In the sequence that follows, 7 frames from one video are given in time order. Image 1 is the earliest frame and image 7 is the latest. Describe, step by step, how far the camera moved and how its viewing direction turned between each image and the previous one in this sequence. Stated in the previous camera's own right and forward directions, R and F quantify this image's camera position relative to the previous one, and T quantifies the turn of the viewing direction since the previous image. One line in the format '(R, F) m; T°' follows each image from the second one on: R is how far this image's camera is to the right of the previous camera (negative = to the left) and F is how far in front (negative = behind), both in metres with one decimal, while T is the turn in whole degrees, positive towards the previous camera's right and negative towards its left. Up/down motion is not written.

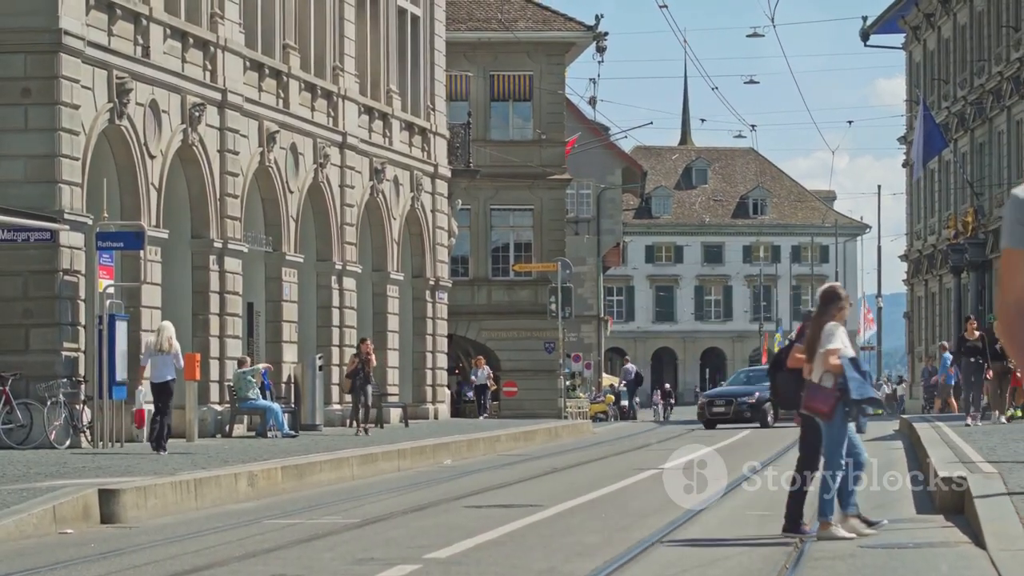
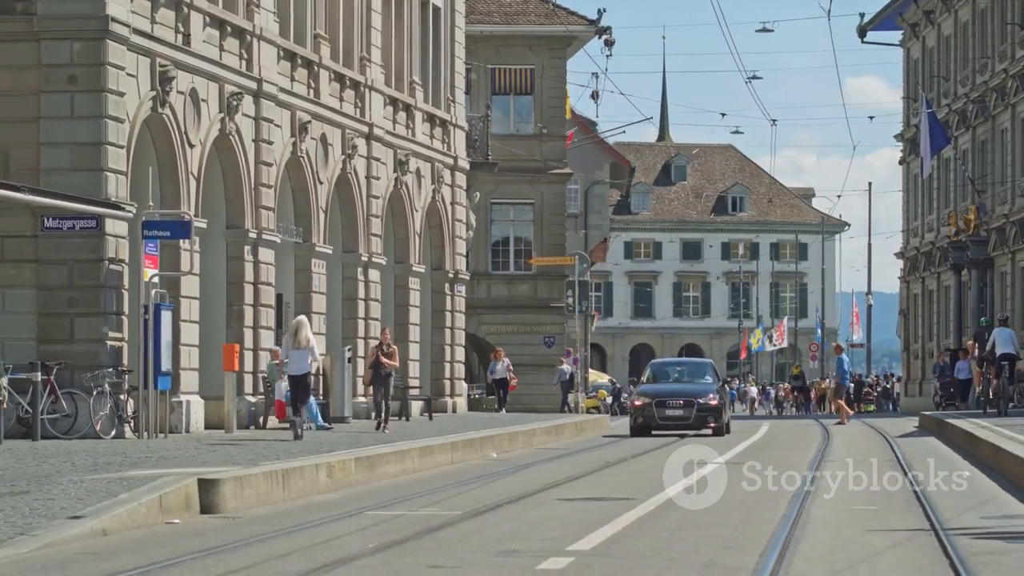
(-0.9, +0.2) m; +1°
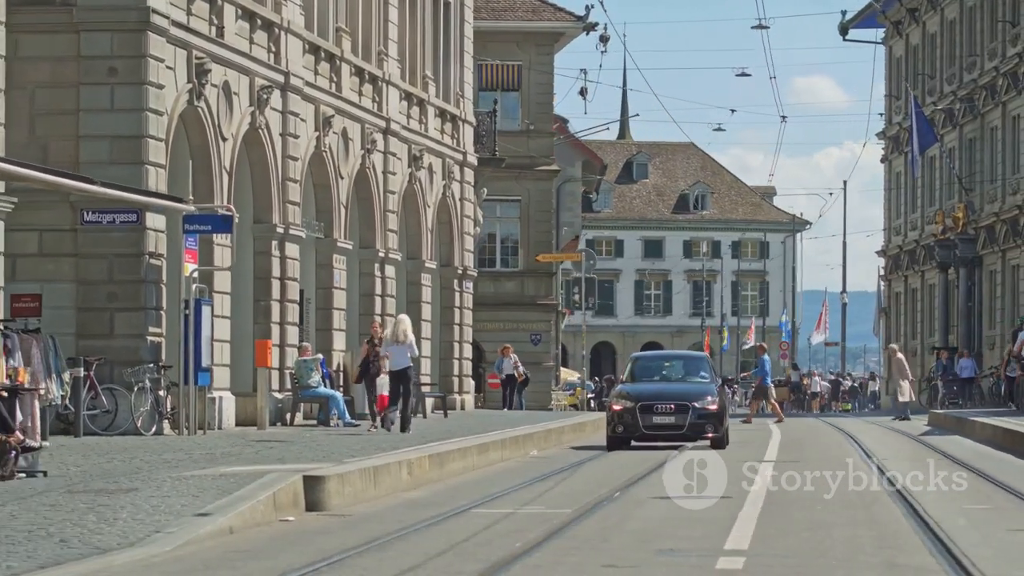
(-1.0, +0.2) m; +1°
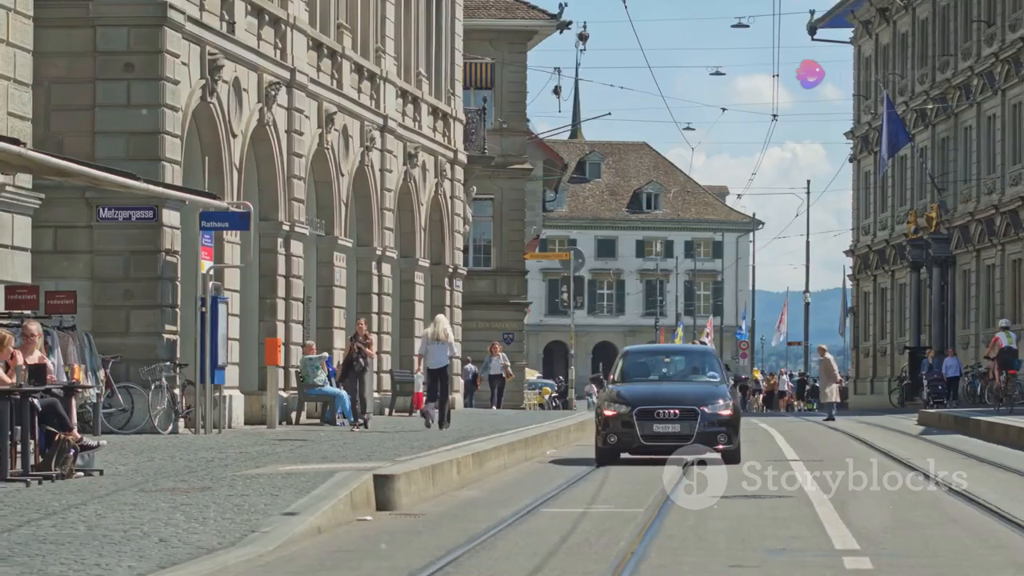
(-0.8, +0.1) m; +1°
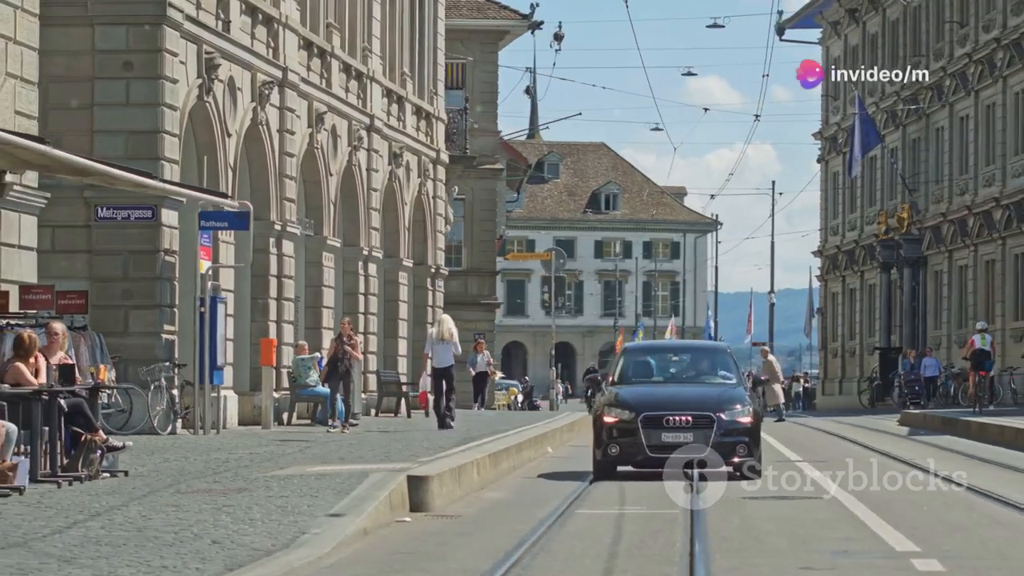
(-0.5, +0.1) m; +1°
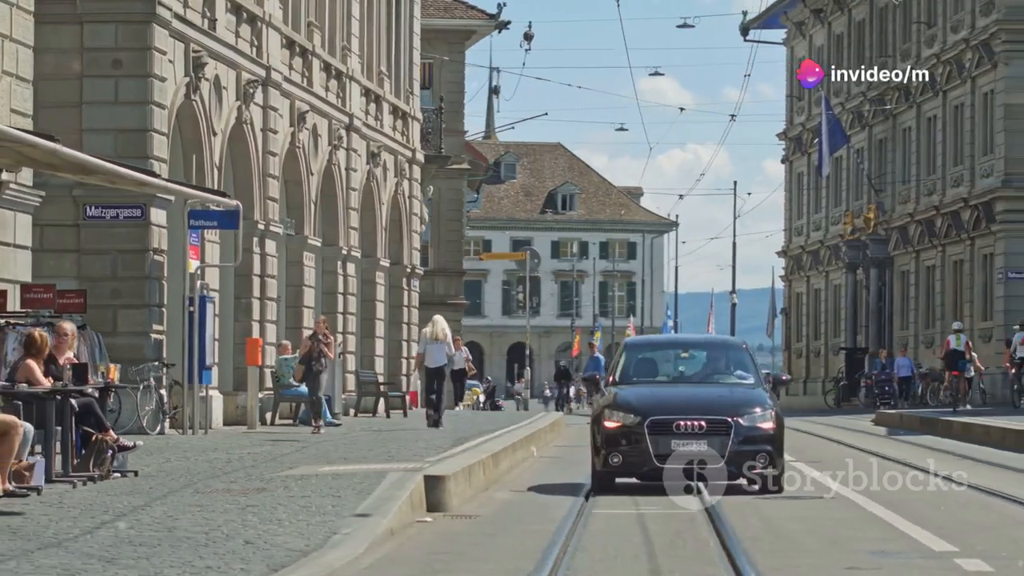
(-0.4, 0.0) m; +1°
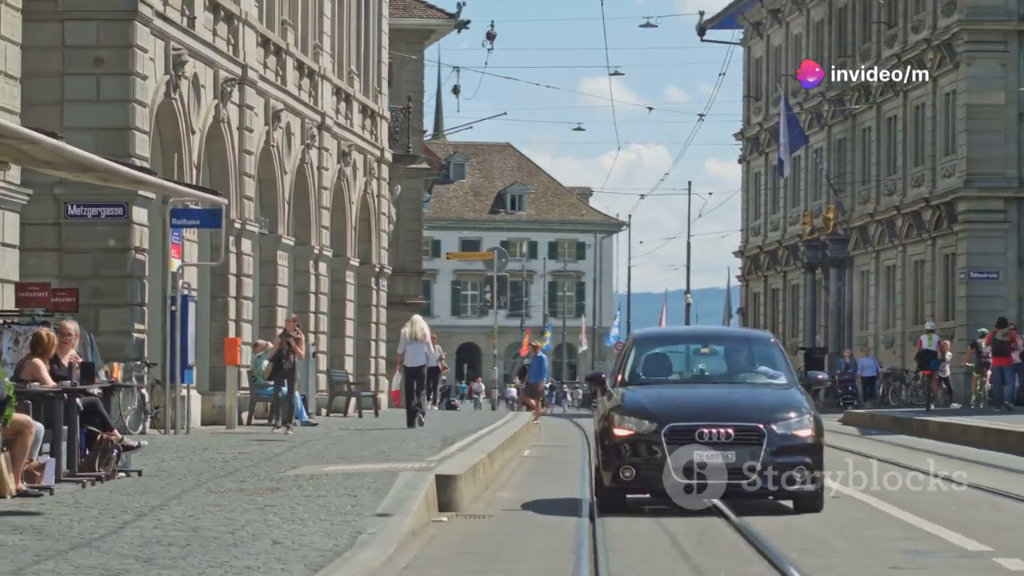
(-0.4, +0.1) m; +1°
